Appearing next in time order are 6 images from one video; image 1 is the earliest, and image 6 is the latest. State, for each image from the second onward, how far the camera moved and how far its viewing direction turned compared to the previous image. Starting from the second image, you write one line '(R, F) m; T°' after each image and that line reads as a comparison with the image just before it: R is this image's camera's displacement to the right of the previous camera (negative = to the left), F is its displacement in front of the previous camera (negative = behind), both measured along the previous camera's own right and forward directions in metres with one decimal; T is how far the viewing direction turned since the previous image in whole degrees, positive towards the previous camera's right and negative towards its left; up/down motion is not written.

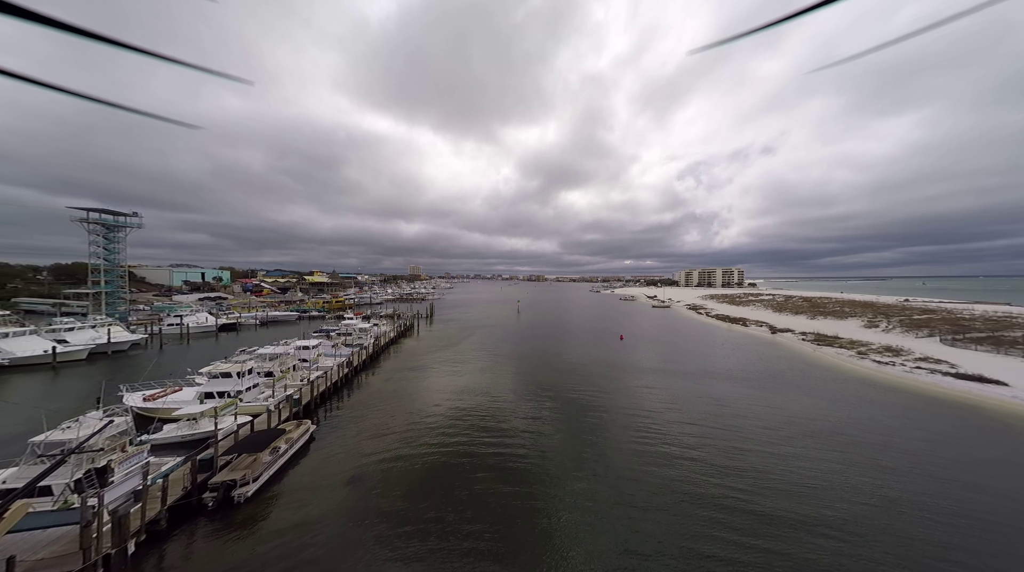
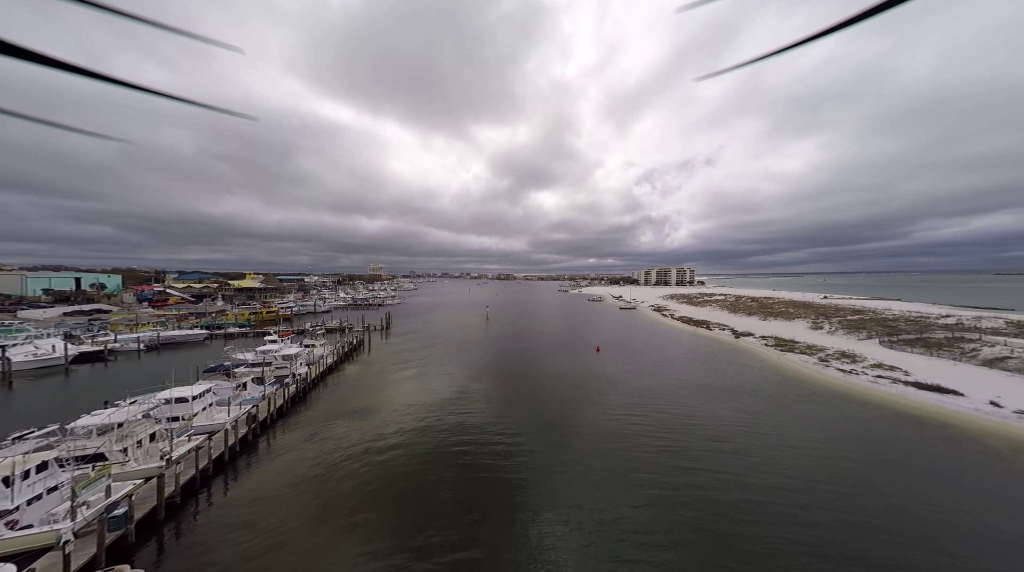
(+0.1, +4.1) m; +8°
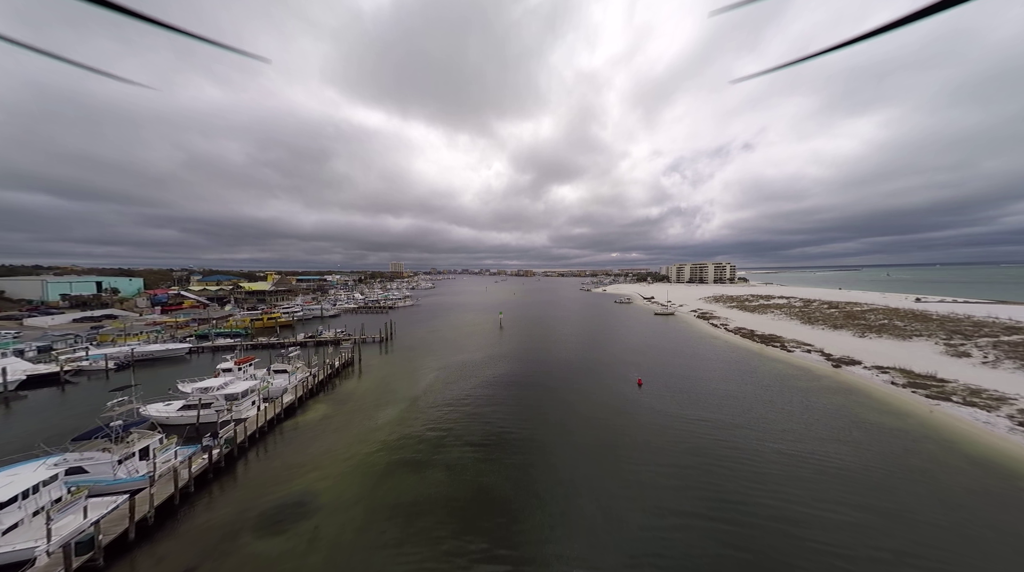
(+0.6, +7.7) m; -5°
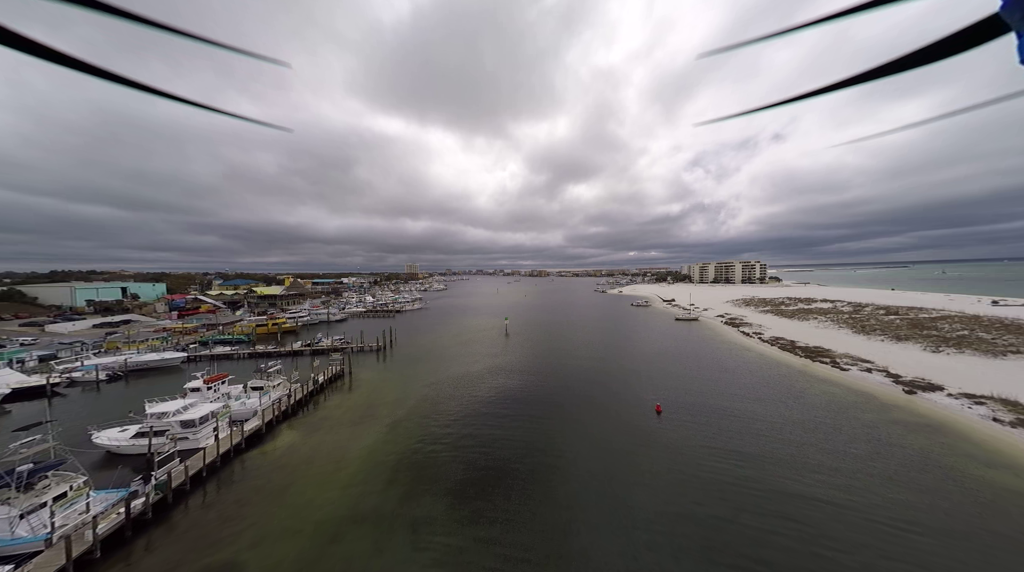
(+1.8, +3.3) m; -4°
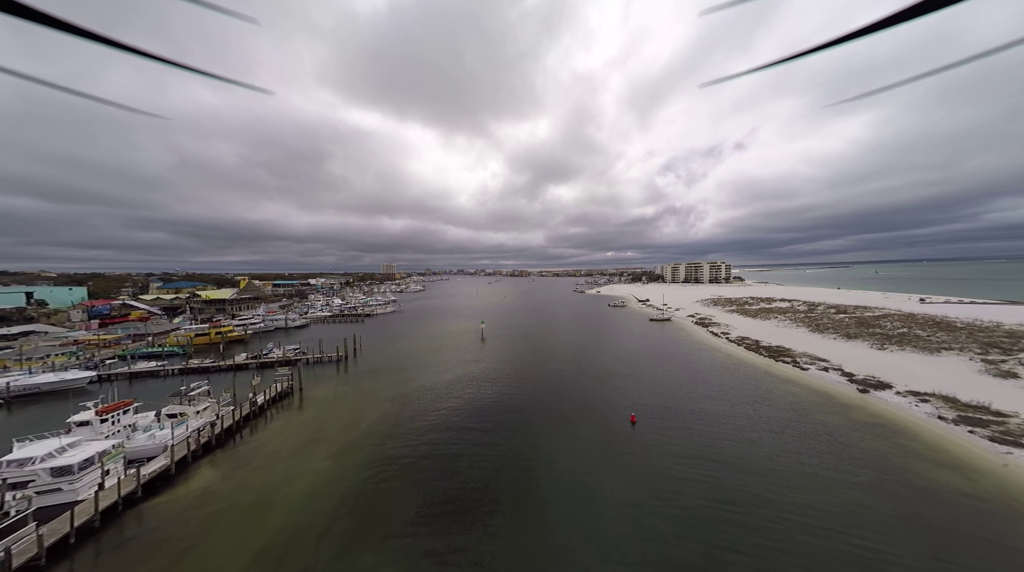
(+1.1, +1.6) m; +4°
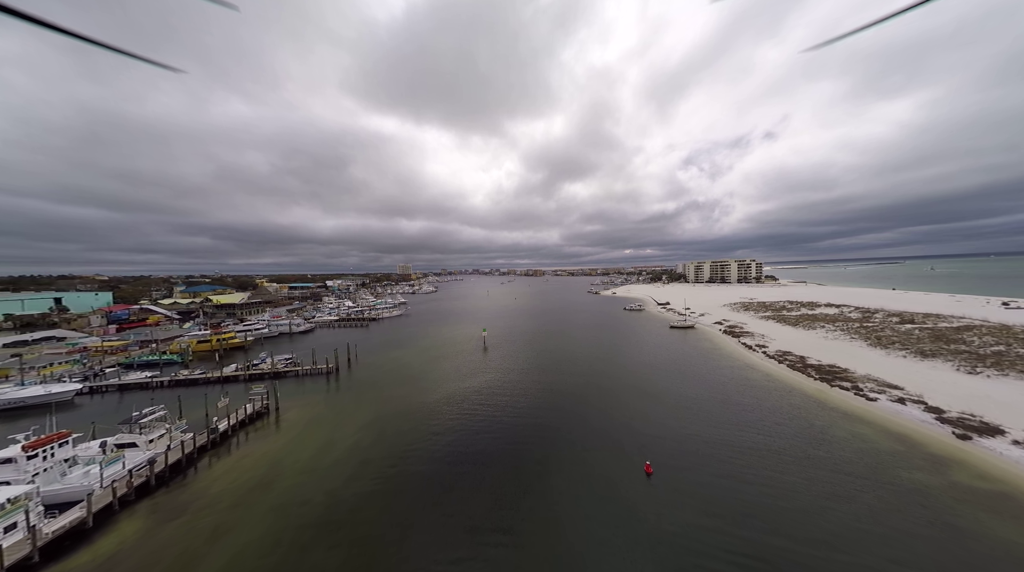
(+2.1, +3.9) m; -4°
